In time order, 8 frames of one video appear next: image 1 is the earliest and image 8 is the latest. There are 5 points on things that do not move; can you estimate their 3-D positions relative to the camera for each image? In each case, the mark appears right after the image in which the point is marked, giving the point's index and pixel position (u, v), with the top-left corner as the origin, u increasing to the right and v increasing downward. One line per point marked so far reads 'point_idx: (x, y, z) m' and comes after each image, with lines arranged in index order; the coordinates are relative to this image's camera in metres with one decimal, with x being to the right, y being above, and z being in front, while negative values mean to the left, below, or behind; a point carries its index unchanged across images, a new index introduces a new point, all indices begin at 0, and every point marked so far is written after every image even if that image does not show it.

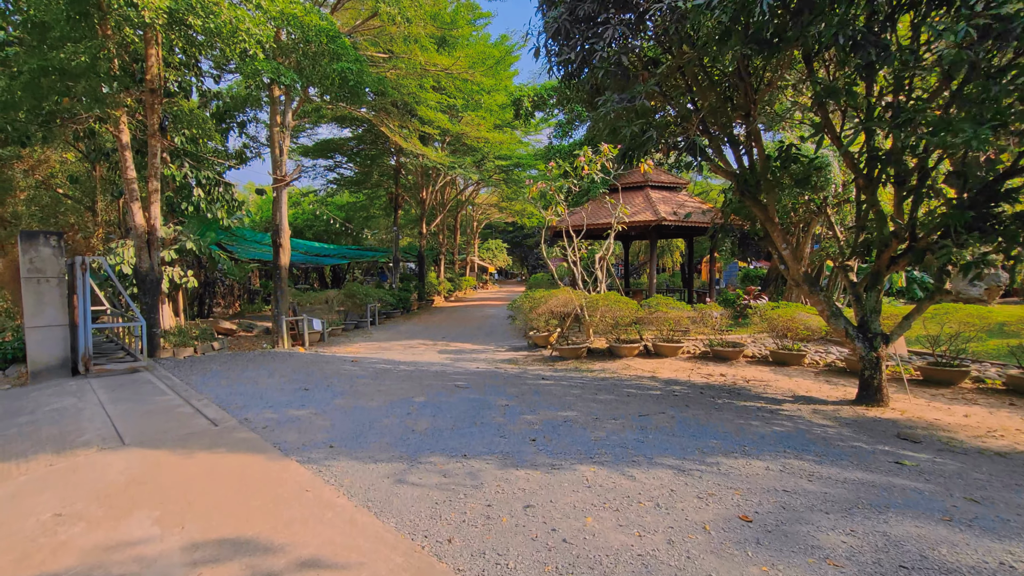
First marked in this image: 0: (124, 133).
0: (-5.2, +2.1, +6.5) m
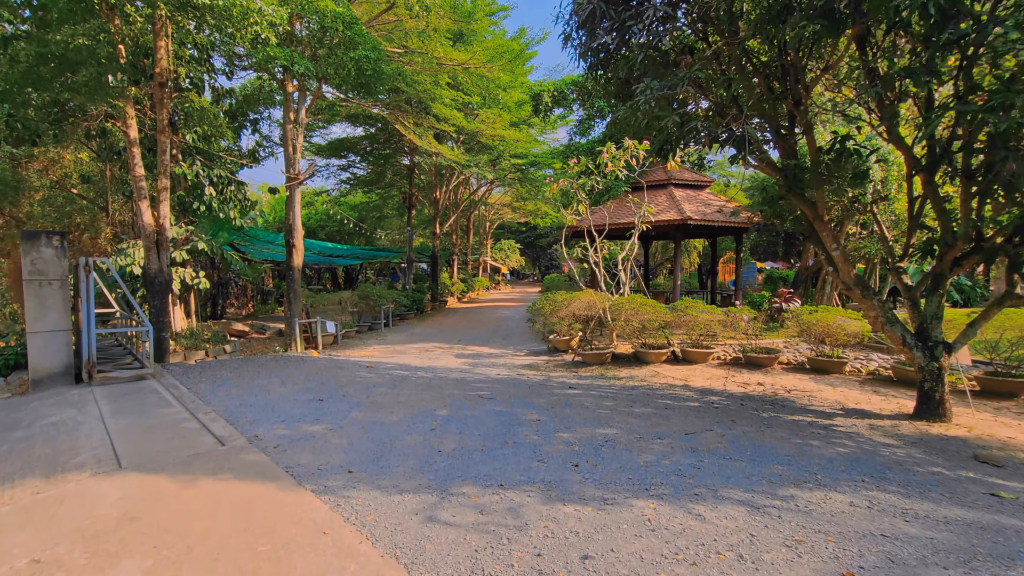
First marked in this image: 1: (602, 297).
0: (-4.9, +2.1, +6.2) m
1: (+1.7, -0.2, +8.9) m
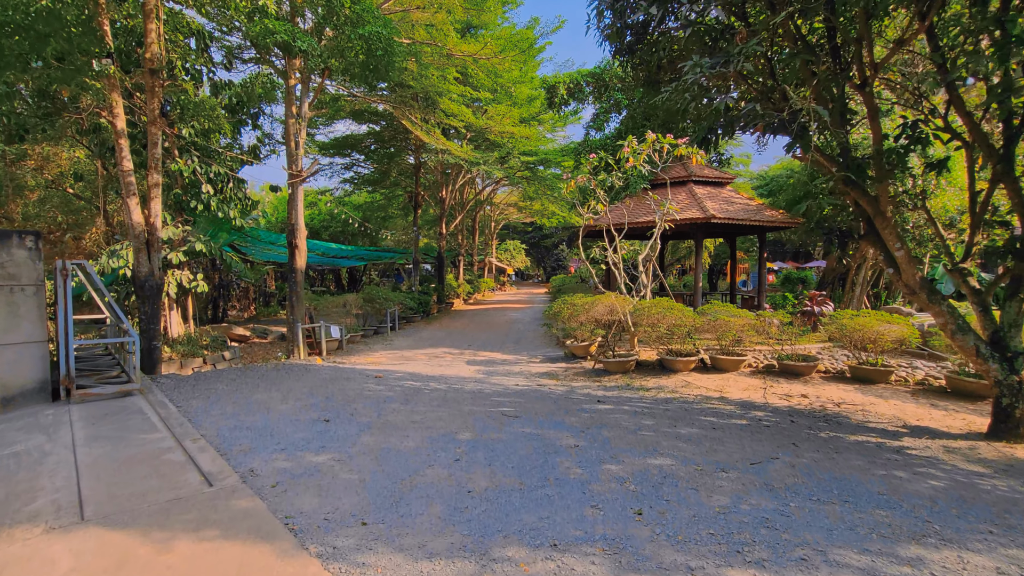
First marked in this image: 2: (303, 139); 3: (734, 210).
0: (-4.6, +2.0, +5.7) m
1: (+2.0, -0.2, +8.3) m
2: (-4.1, +3.0, +9.6) m
3: (+5.1, +1.8, +11.1) m
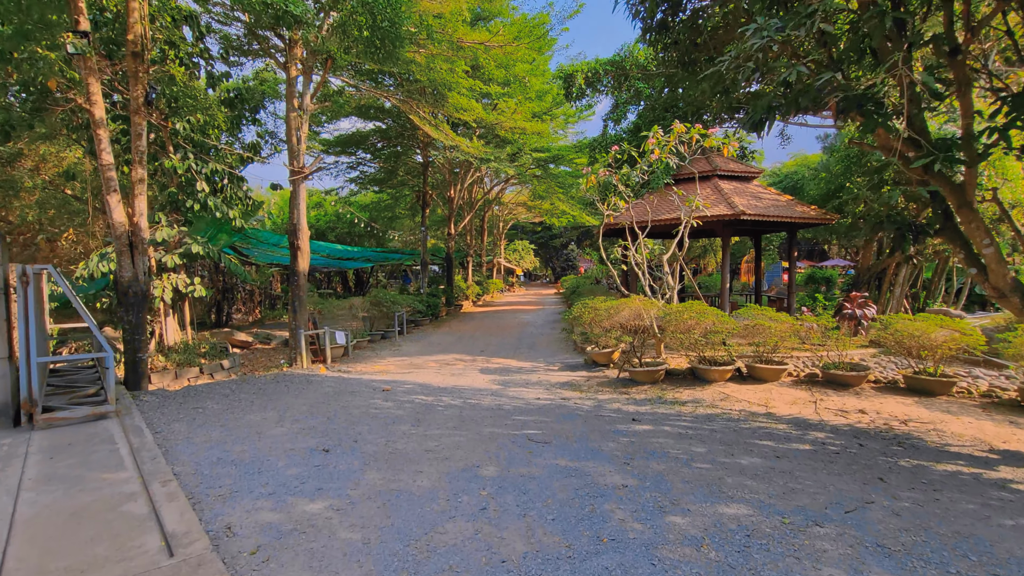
0: (-4.4, +1.9, +5.1) m
1: (+2.3, -0.2, +7.7) m
2: (-3.9, +2.9, +9.1) m
3: (+5.4, +1.8, +10.4) m
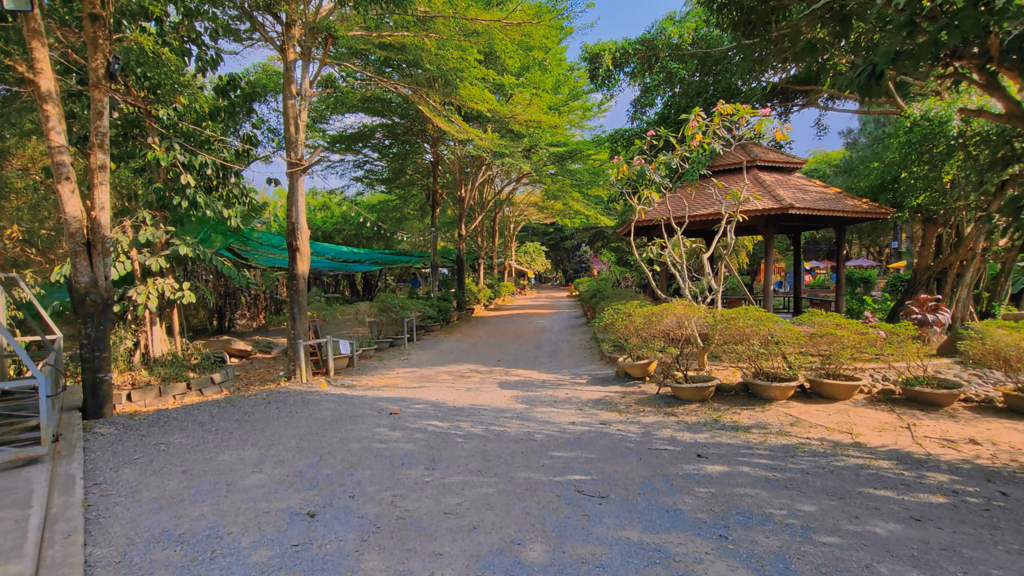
0: (-4.1, +1.9, +4.3) m
1: (+2.6, -0.3, +6.7) m
2: (-3.5, +2.8, +8.2) m
3: (+5.7, +1.7, +9.4) m
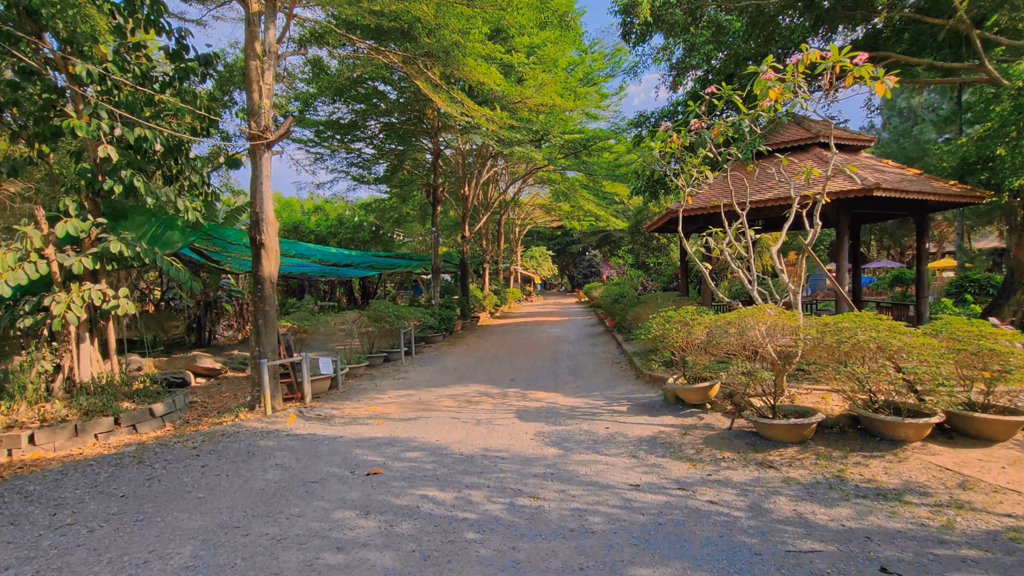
0: (-3.9, +1.8, +2.6) m
1: (+2.9, -0.3, +5.0) m
2: (-3.3, +2.7, +6.6) m
3: (+6.0, +1.7, +7.7) m
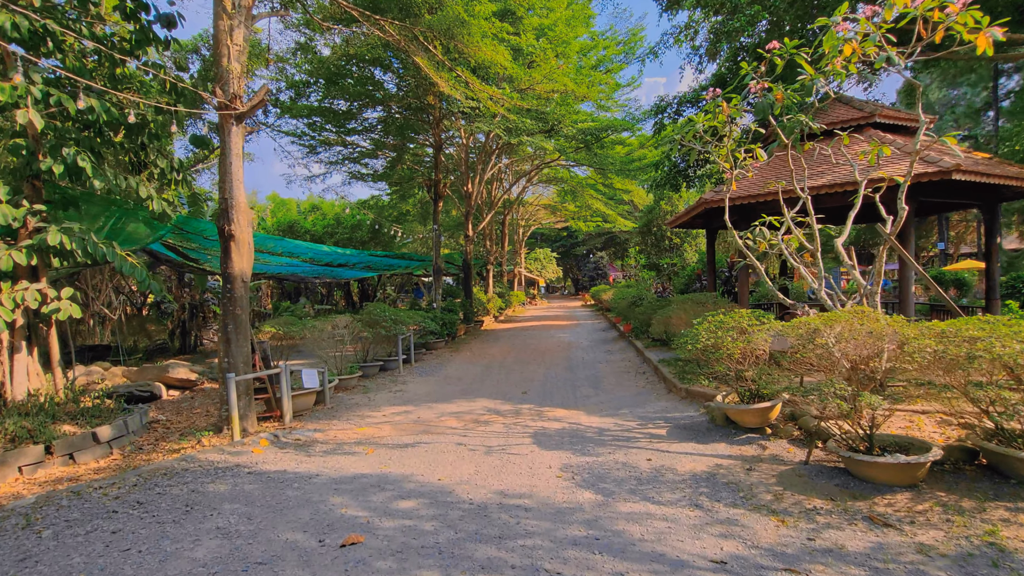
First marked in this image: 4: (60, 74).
0: (-3.7, +1.9, +1.6) m
1: (+3.0, -0.3, +3.9) m
2: (-3.1, +2.7, +5.6) m
3: (+6.2, +1.7, +6.6) m
4: (-4.9, +2.3, +5.3) m
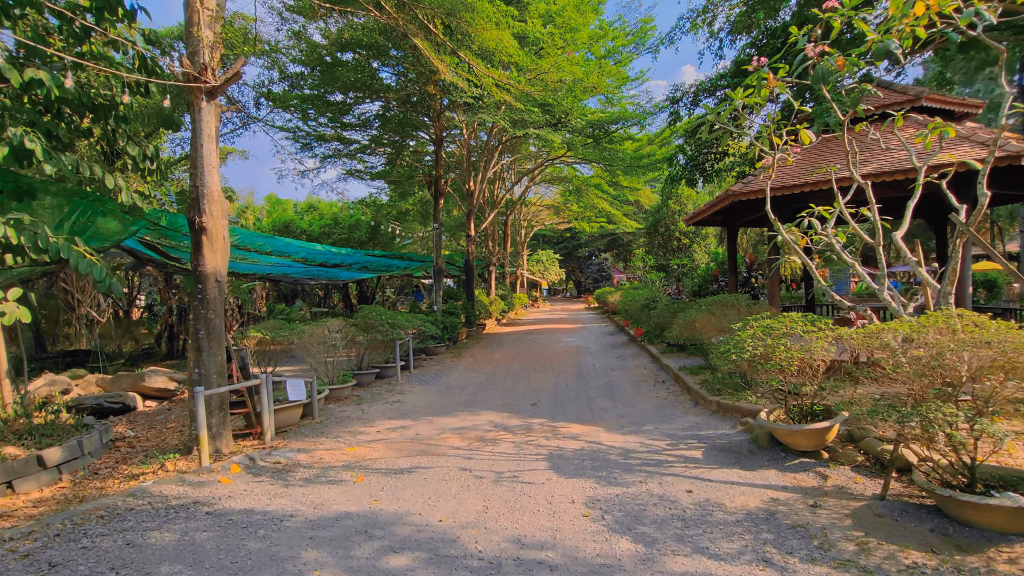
0: (-3.6, +1.9, +0.9) m
1: (+3.1, -0.3, +3.2) m
2: (-3.0, +2.7, +4.9) m
3: (+6.3, +1.7, +5.9) m
4: (-4.8, +2.3, +4.7) m
